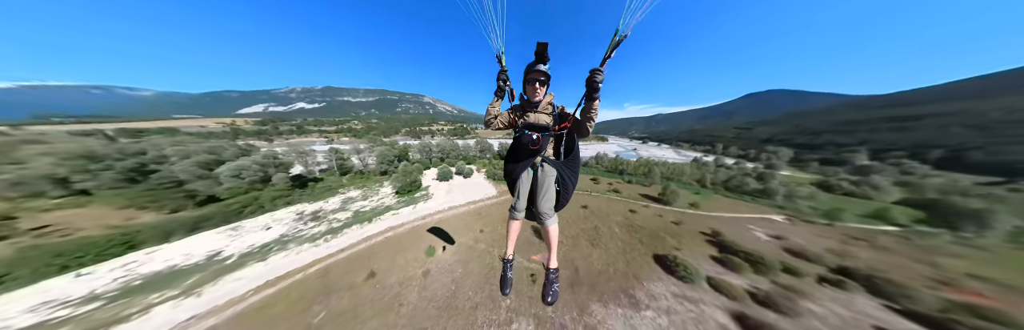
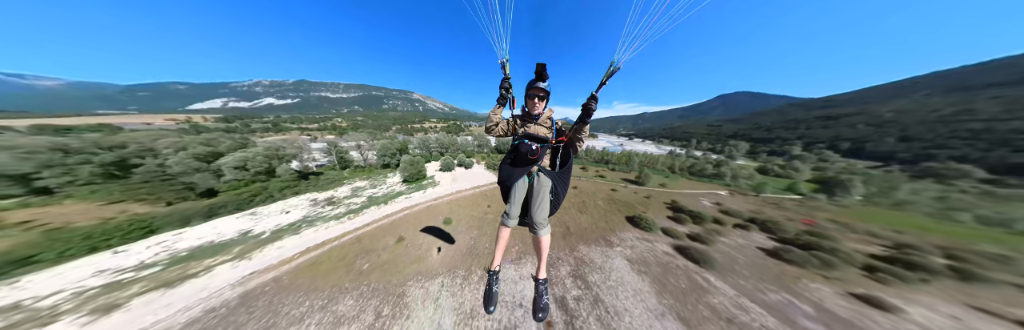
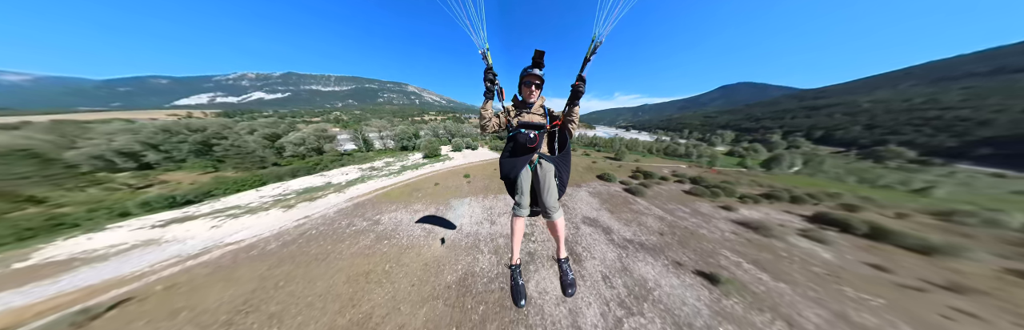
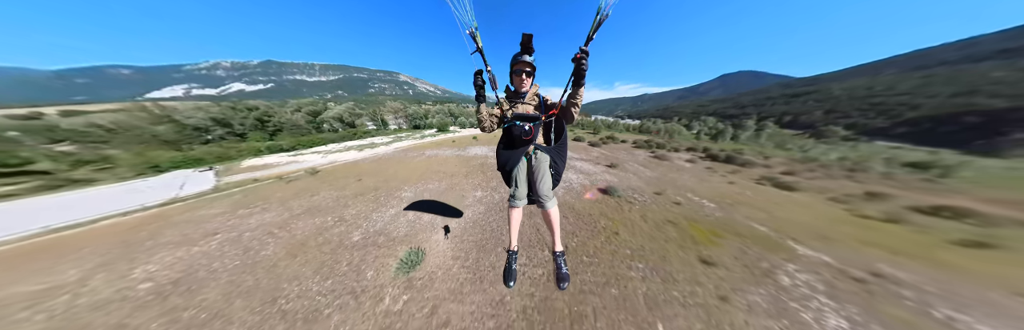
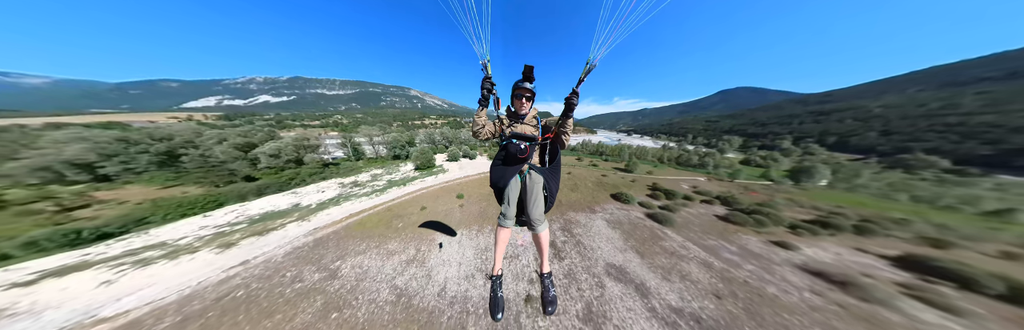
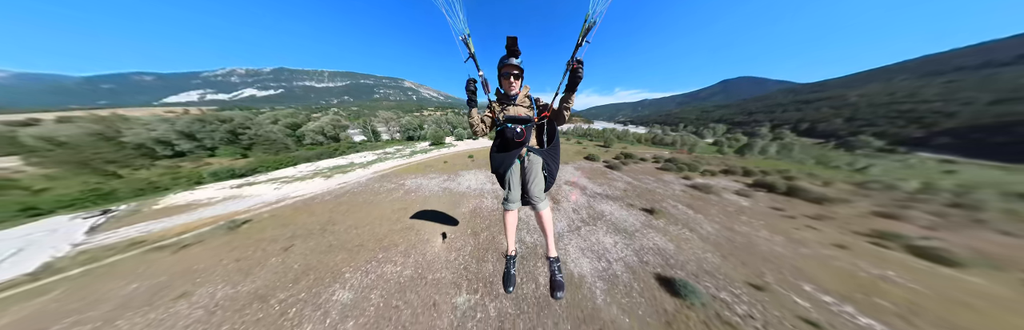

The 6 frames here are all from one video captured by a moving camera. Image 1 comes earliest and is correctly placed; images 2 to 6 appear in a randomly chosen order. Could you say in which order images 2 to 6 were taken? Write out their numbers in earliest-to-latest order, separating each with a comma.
2, 5, 3, 6, 4
